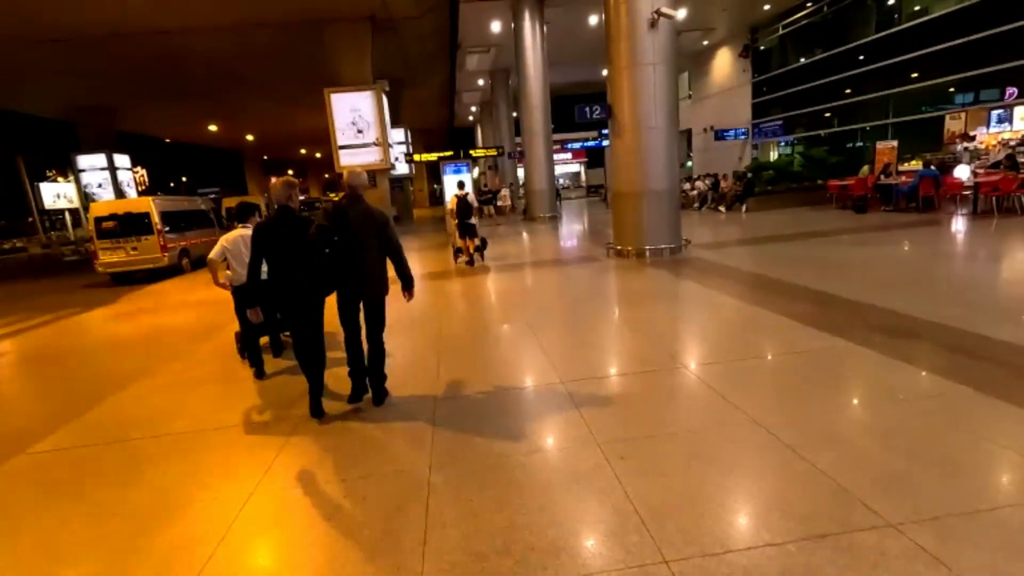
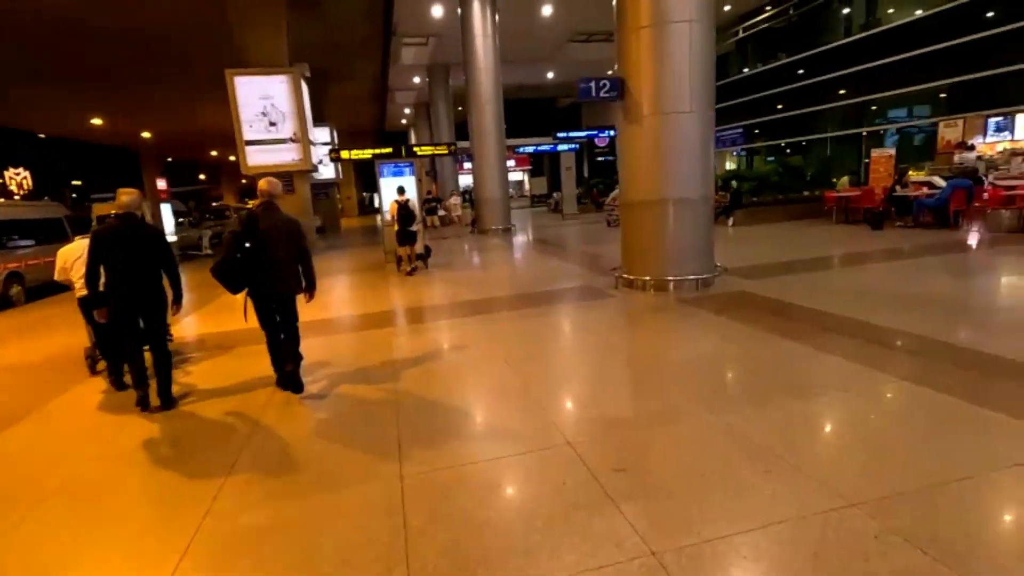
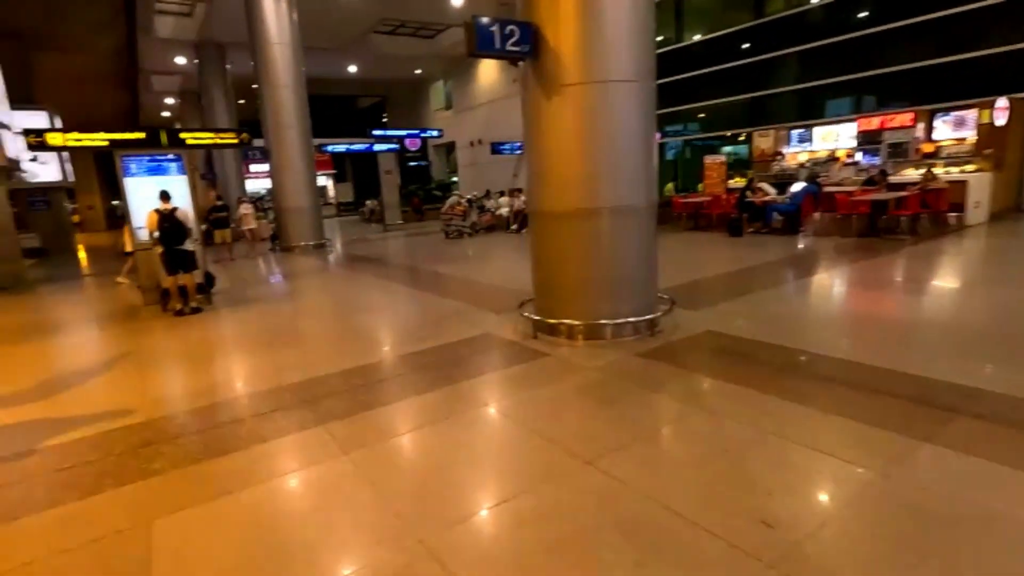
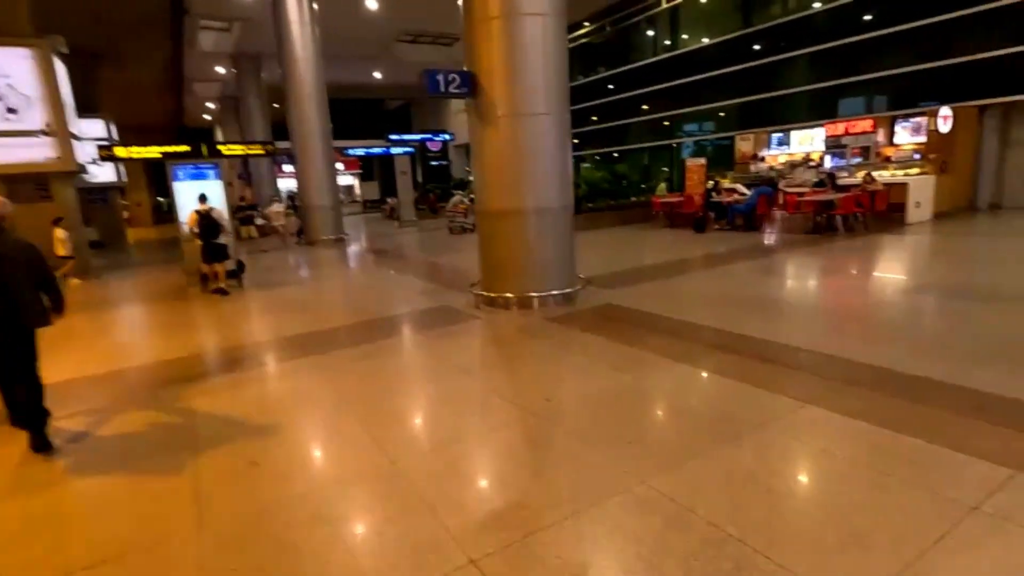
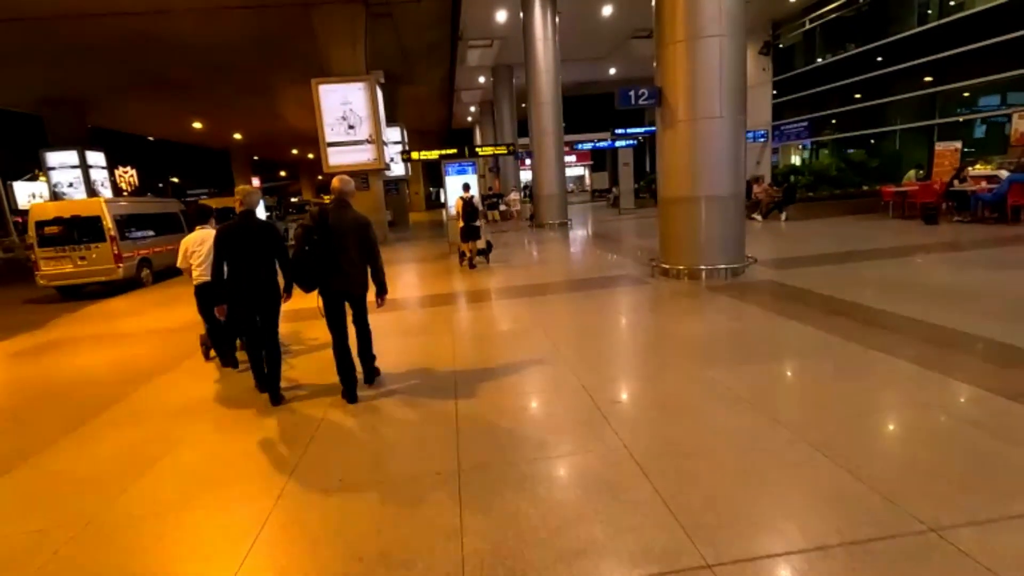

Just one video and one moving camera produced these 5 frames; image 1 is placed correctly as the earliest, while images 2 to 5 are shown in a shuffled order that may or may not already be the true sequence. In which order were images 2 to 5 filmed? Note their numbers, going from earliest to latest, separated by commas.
5, 2, 4, 3
